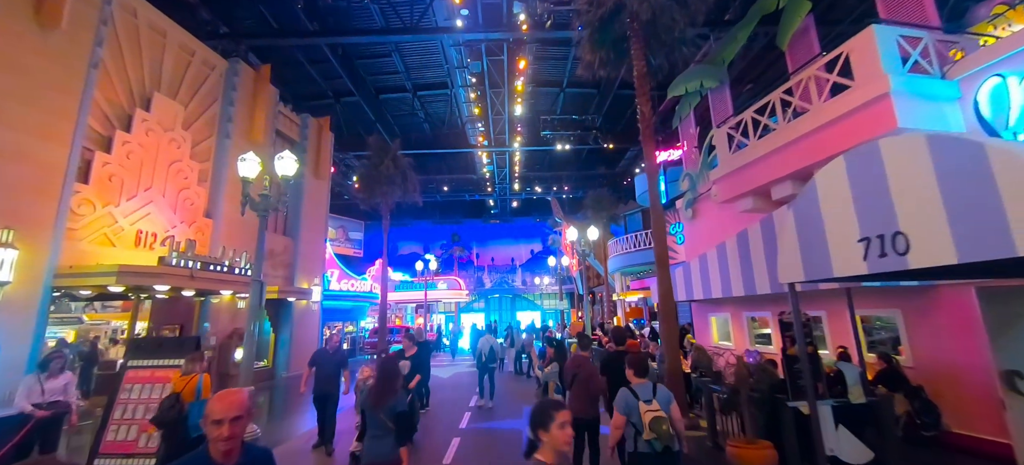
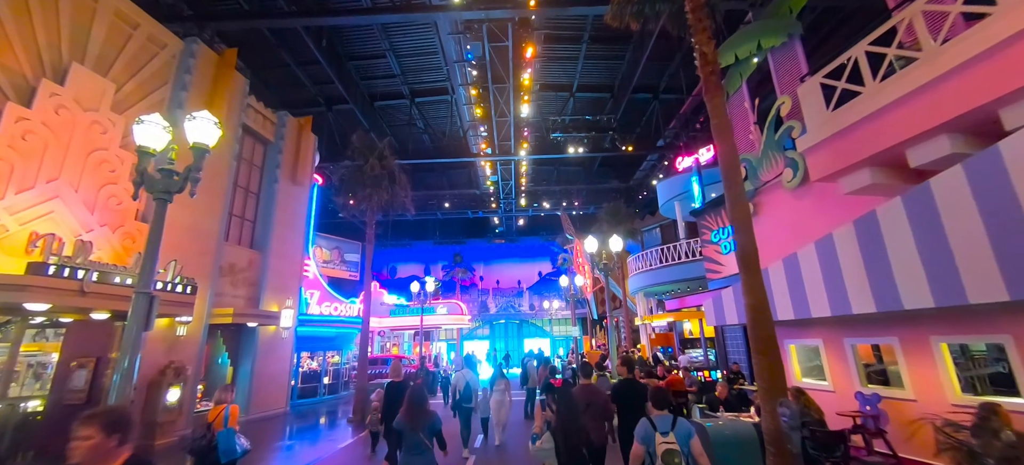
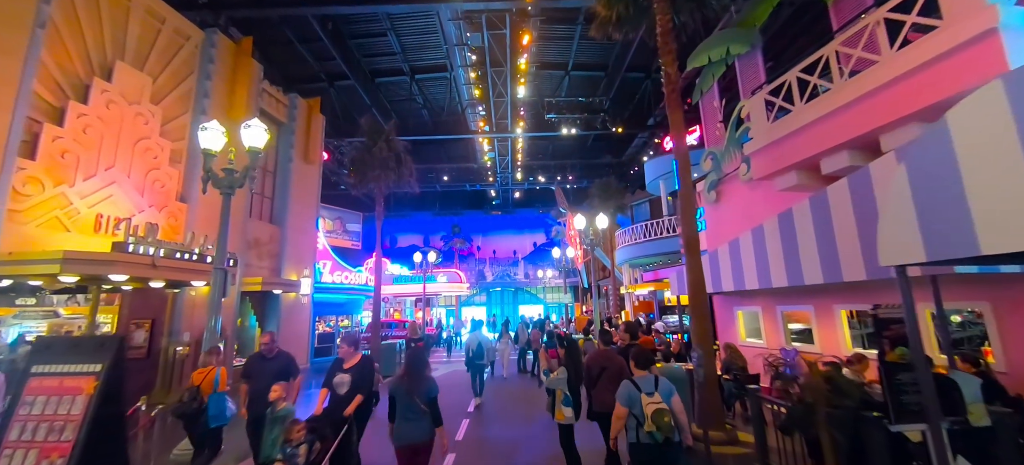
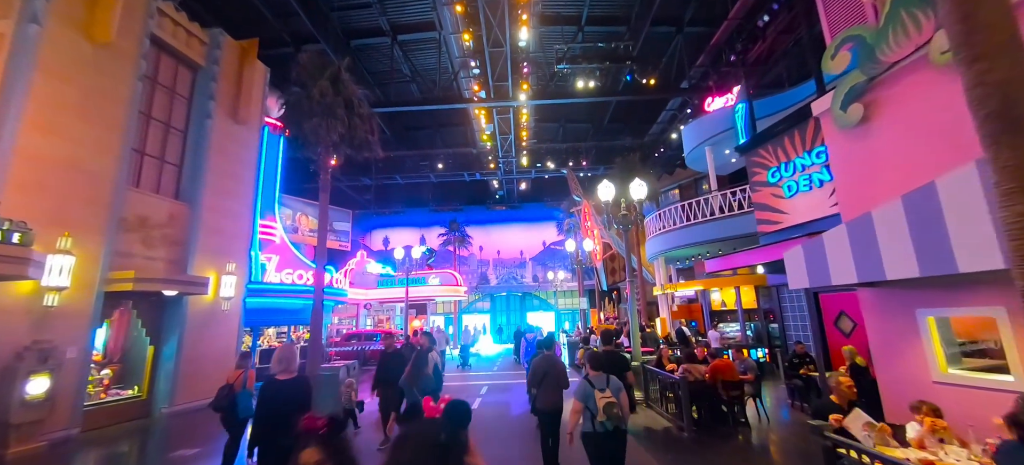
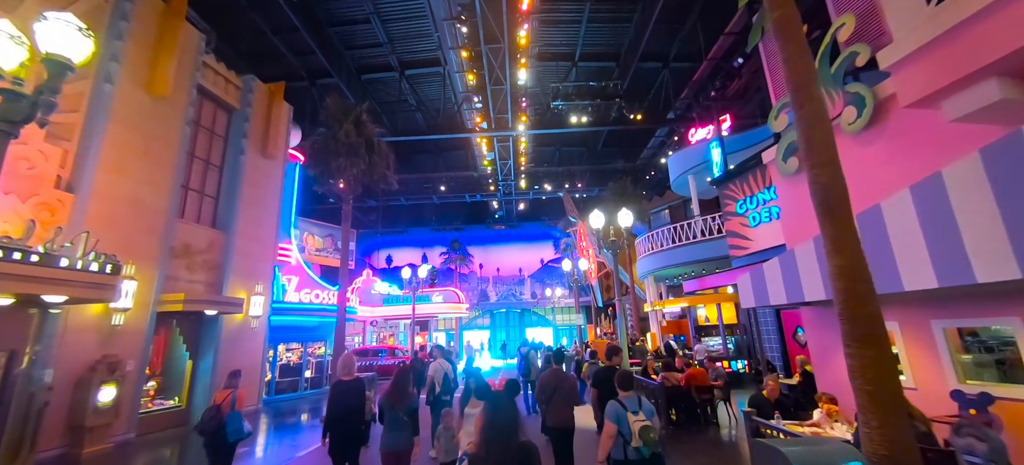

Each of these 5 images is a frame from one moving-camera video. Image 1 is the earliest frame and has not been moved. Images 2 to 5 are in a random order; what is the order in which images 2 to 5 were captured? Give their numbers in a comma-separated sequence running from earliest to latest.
3, 2, 5, 4
